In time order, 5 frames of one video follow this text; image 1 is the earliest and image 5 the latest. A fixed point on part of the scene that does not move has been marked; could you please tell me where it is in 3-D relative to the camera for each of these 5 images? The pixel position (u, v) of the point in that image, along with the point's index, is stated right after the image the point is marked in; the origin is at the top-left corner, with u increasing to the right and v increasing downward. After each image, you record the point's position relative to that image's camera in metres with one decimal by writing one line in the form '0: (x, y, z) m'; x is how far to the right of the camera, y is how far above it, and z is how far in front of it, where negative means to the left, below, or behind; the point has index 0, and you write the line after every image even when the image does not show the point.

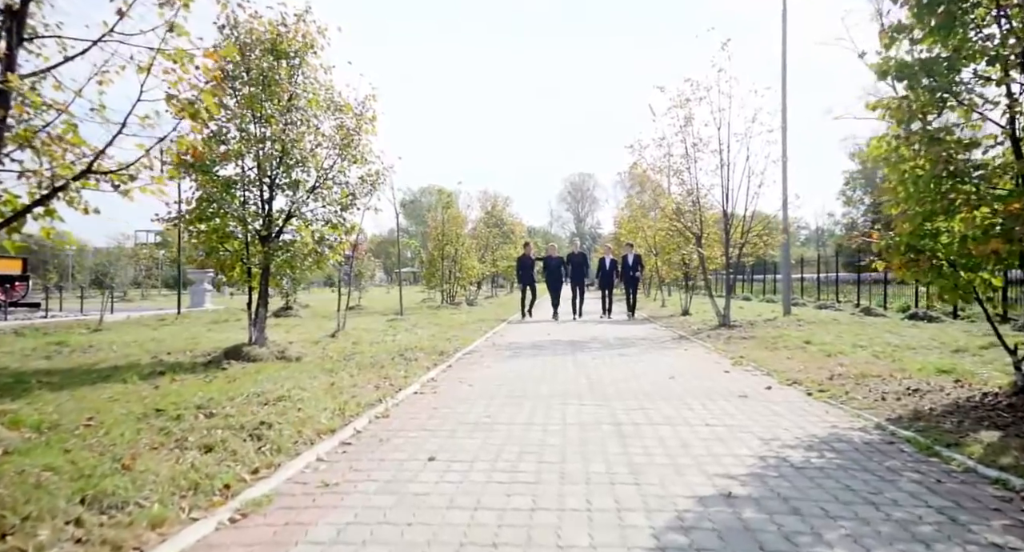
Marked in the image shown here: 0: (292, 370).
0: (-3.0, -1.3, +8.2) m
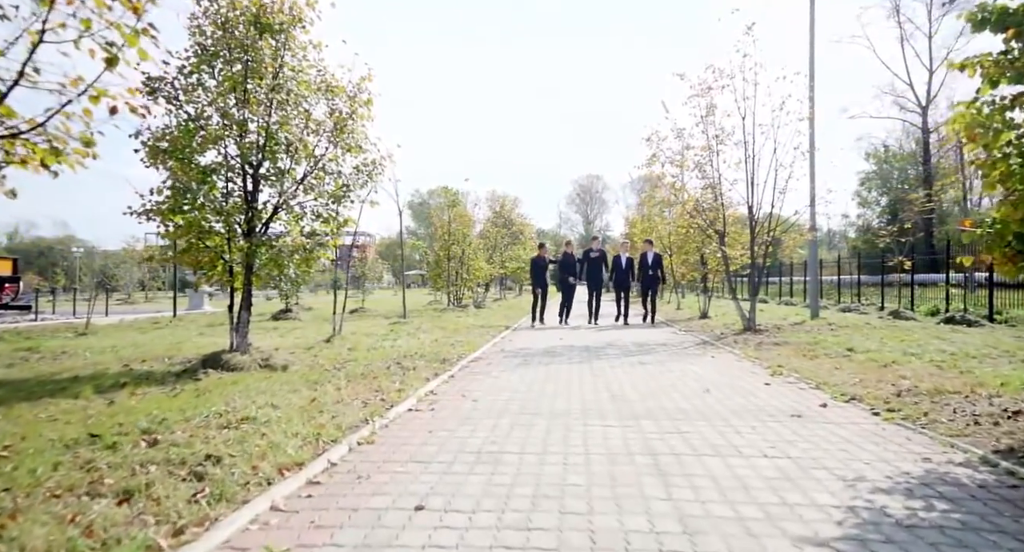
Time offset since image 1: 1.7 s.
0: (-2.9, -1.3, +7.2) m
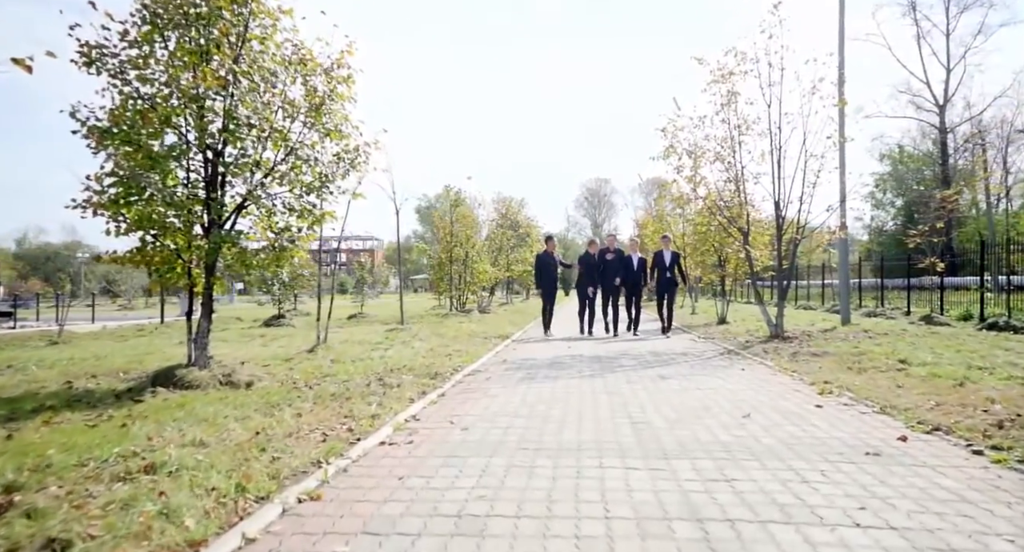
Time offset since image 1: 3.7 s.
0: (-2.9, -1.3, +6.0) m
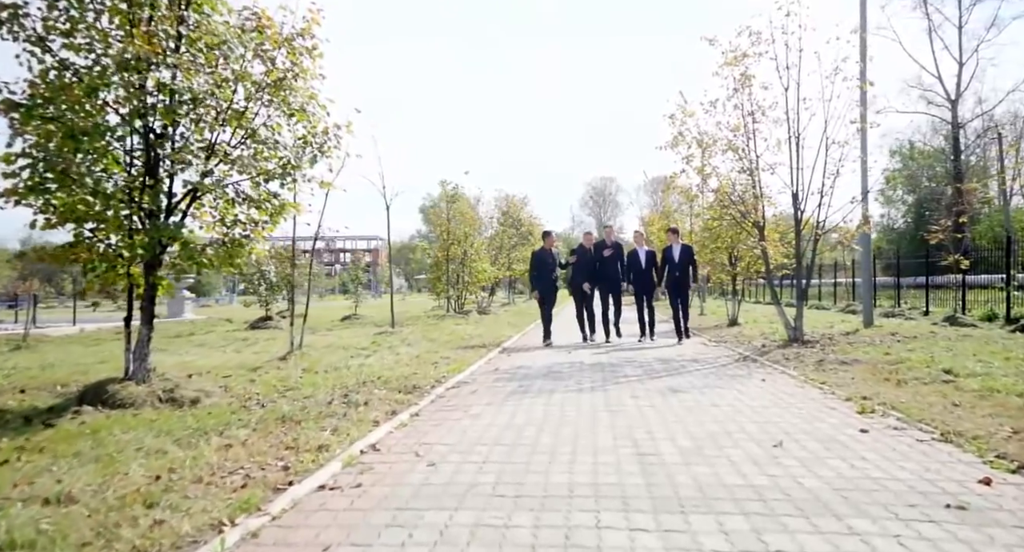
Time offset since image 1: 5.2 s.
0: (-3.1, -1.3, +5.0) m
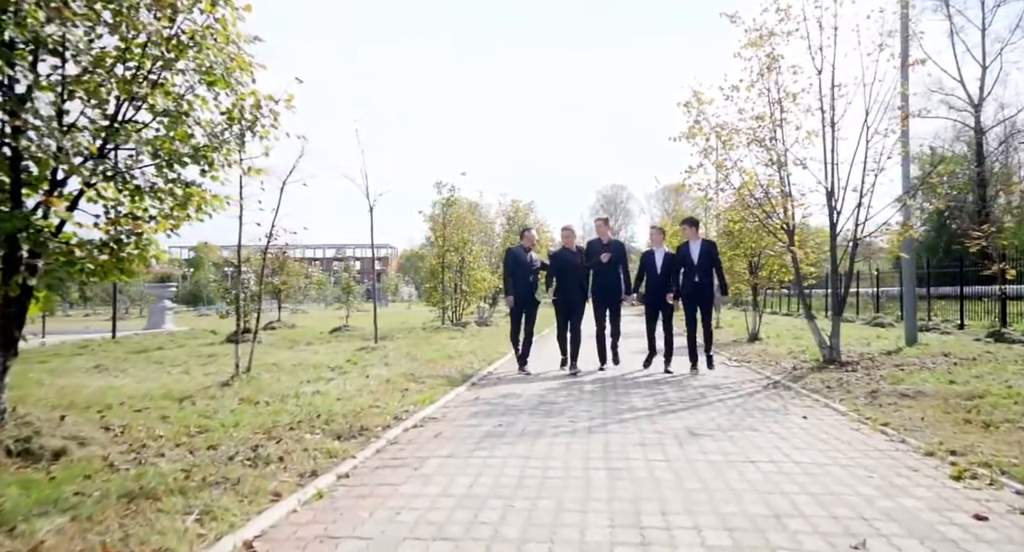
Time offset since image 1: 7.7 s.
0: (-3.4, -1.4, +3.4) m
